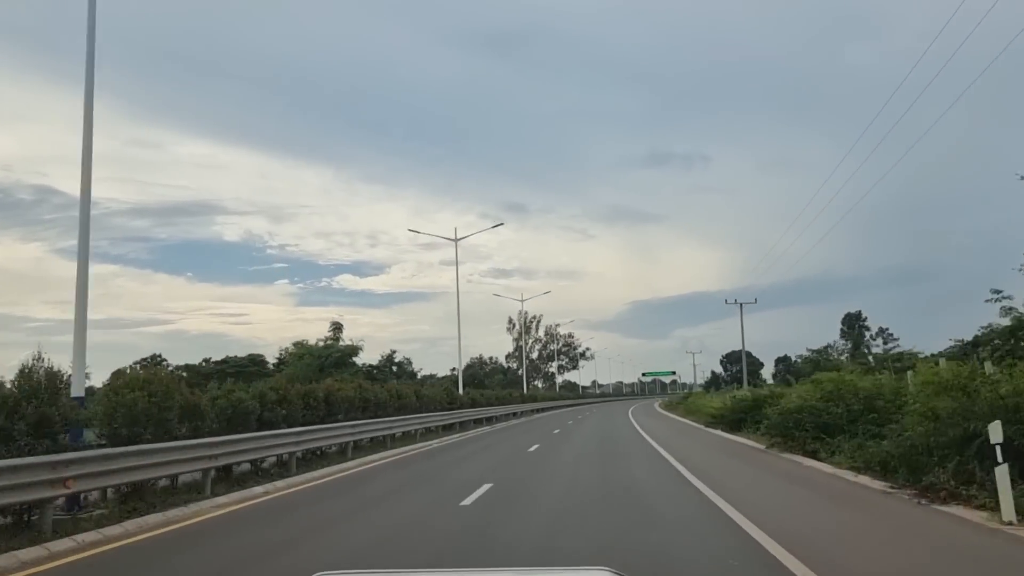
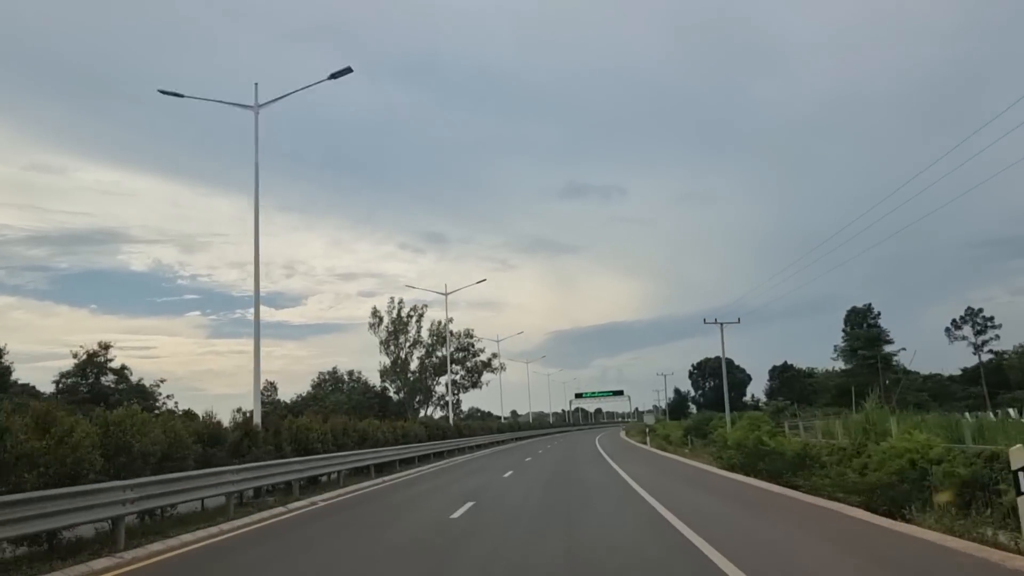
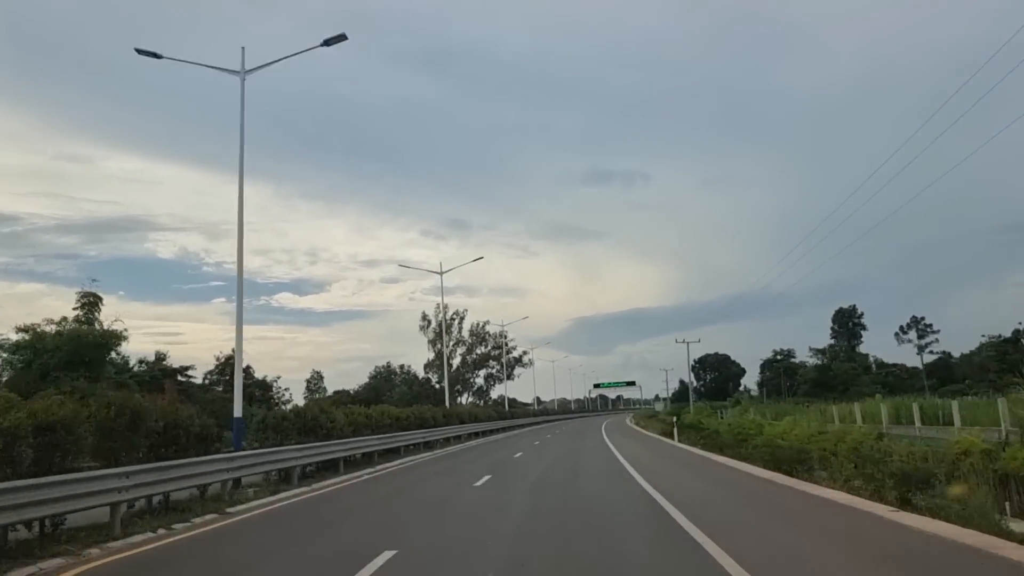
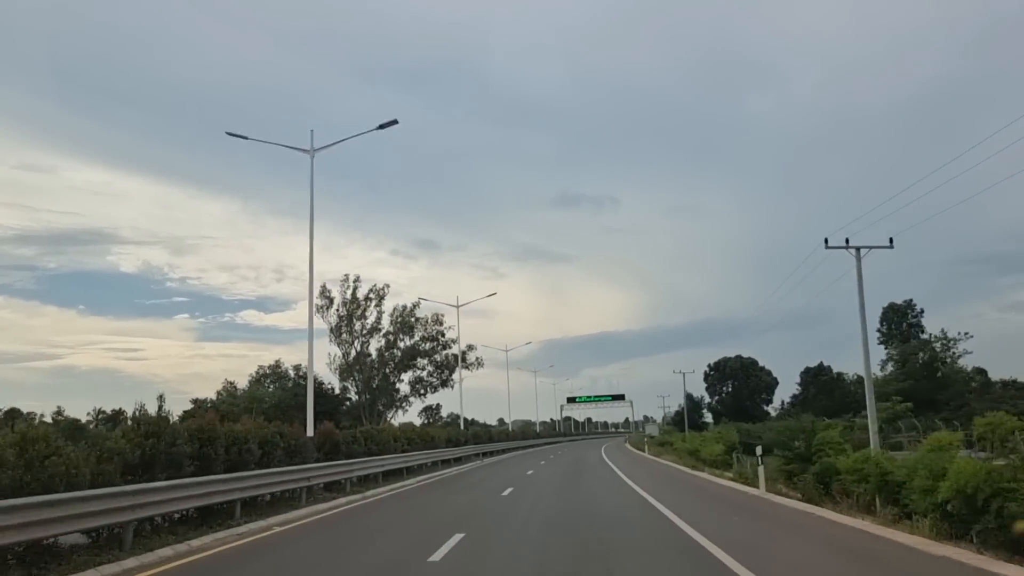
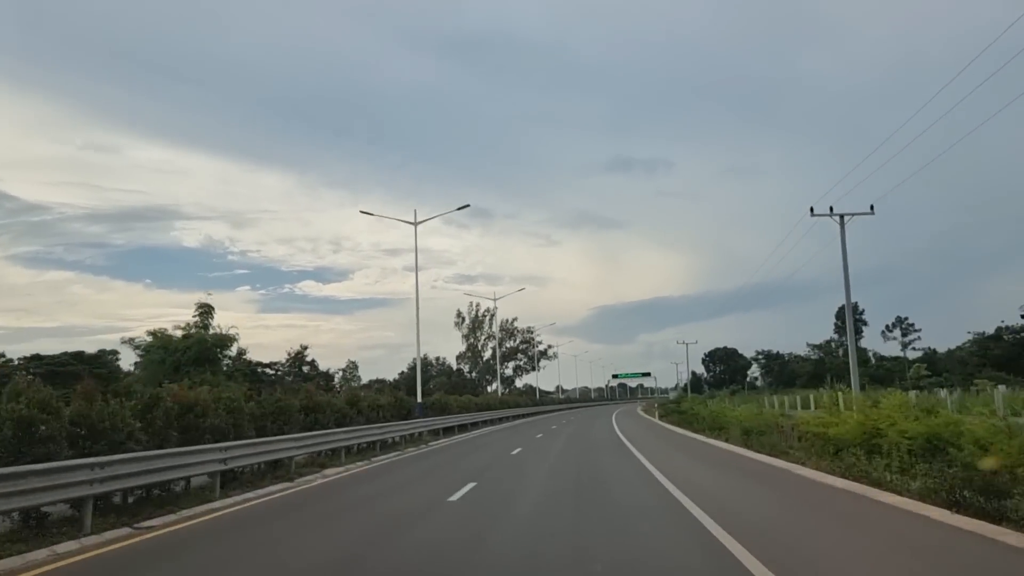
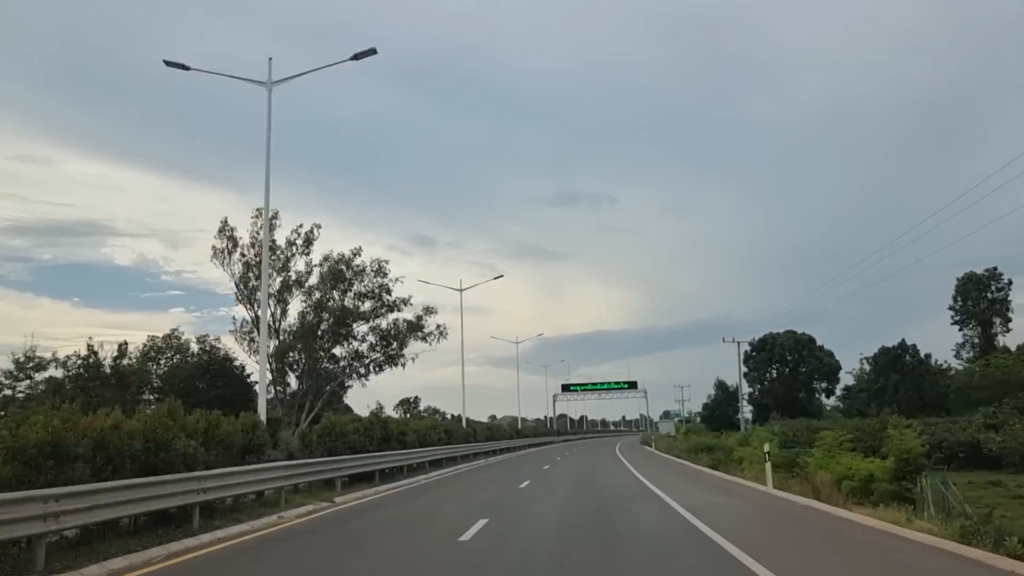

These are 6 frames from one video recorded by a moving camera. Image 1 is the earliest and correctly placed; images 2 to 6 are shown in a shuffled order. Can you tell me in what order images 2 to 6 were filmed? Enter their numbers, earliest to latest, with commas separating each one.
5, 3, 2, 4, 6
